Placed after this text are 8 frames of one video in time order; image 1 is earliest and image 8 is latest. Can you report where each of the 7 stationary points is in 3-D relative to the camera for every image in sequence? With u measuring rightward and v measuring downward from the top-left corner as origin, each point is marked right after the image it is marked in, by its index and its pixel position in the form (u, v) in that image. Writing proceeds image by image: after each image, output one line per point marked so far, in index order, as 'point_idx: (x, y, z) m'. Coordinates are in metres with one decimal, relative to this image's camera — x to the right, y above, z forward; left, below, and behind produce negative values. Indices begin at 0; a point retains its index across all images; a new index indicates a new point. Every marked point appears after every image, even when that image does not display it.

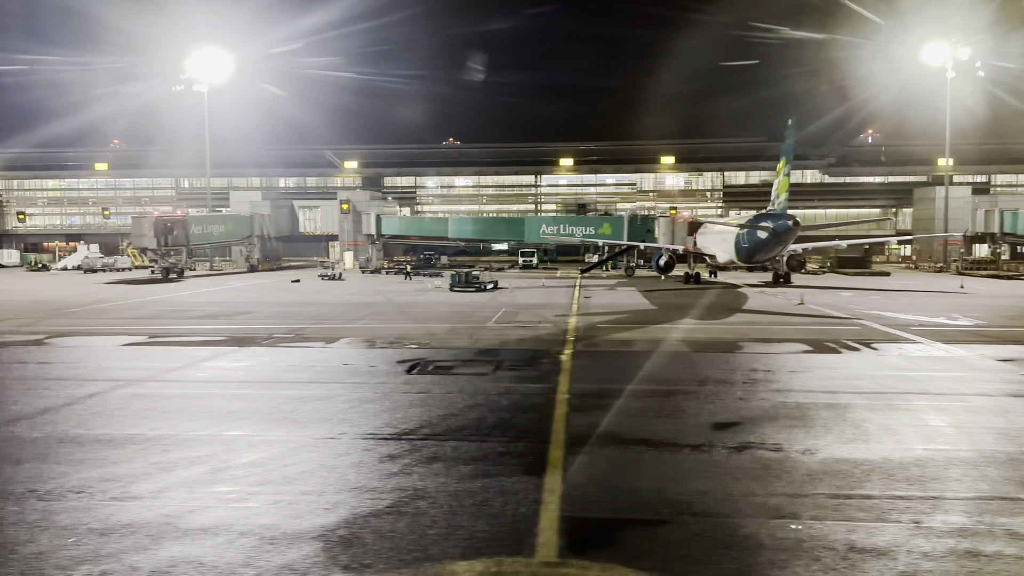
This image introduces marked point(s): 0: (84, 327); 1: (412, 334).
0: (-13.1, -1.2, +19.5) m
1: (-2.9, -1.3, +18.2) m
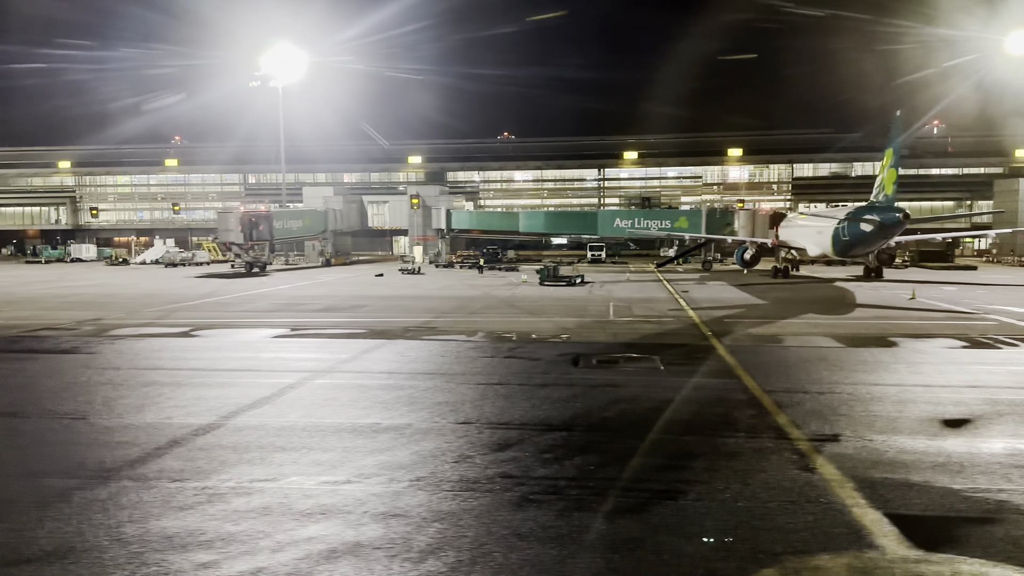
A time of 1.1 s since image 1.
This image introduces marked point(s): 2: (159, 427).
0: (-9.2, -1.0, +19.9) m
1: (+1.0, -1.1, +18.1) m
2: (-5.3, -2.1, +9.2) m
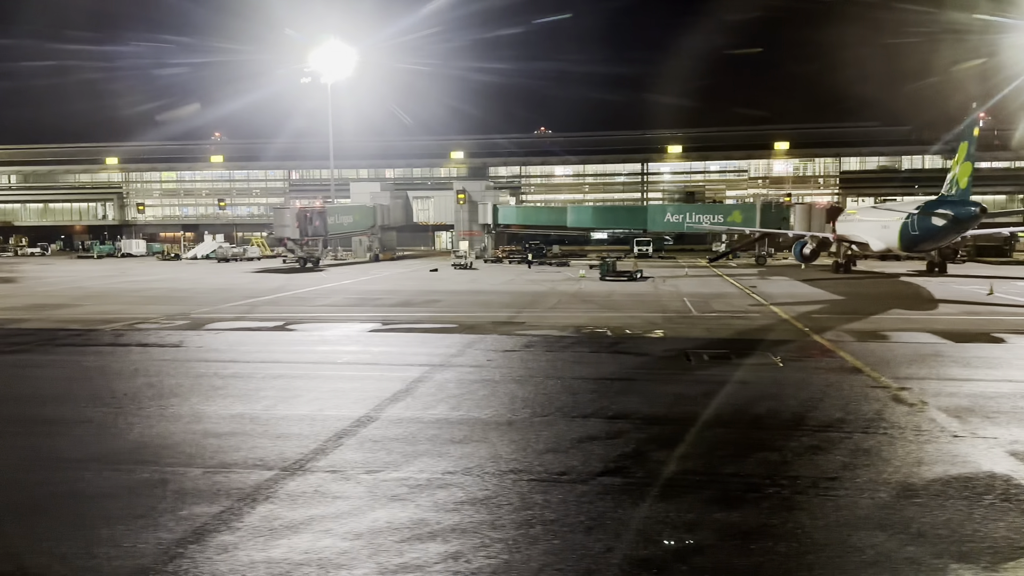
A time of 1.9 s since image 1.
0: (-6.6, -0.8, +20.2) m
1: (+3.6, -1.0, +18.1) m
2: (-3.0, -2.0, +9.3) m
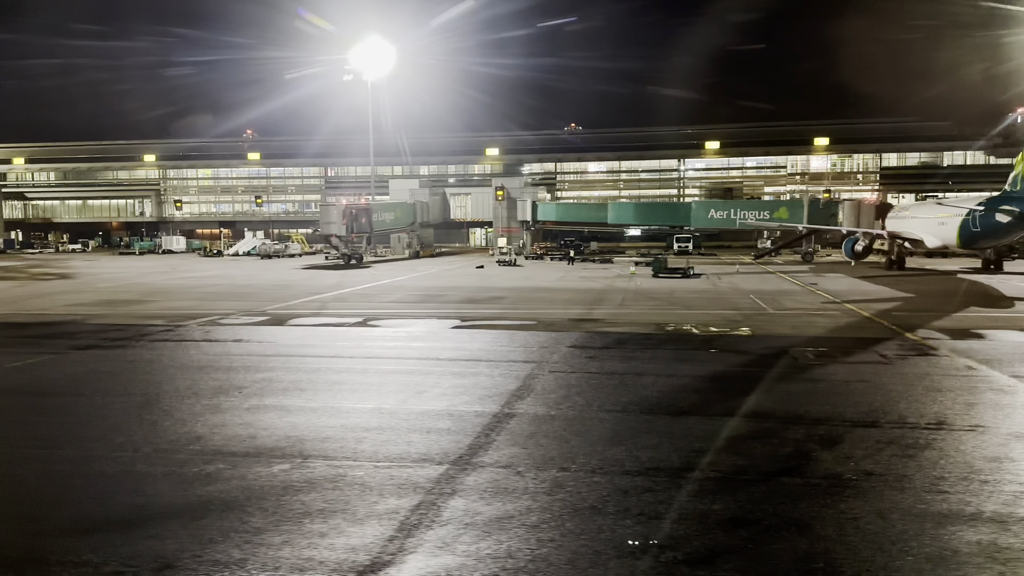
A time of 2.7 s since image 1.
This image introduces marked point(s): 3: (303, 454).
0: (-4.3, -0.7, +20.3) m
1: (+5.8, -0.9, +17.9) m
2: (-0.9, -1.9, +9.3) m
3: (-2.6, -2.1, +7.7) m
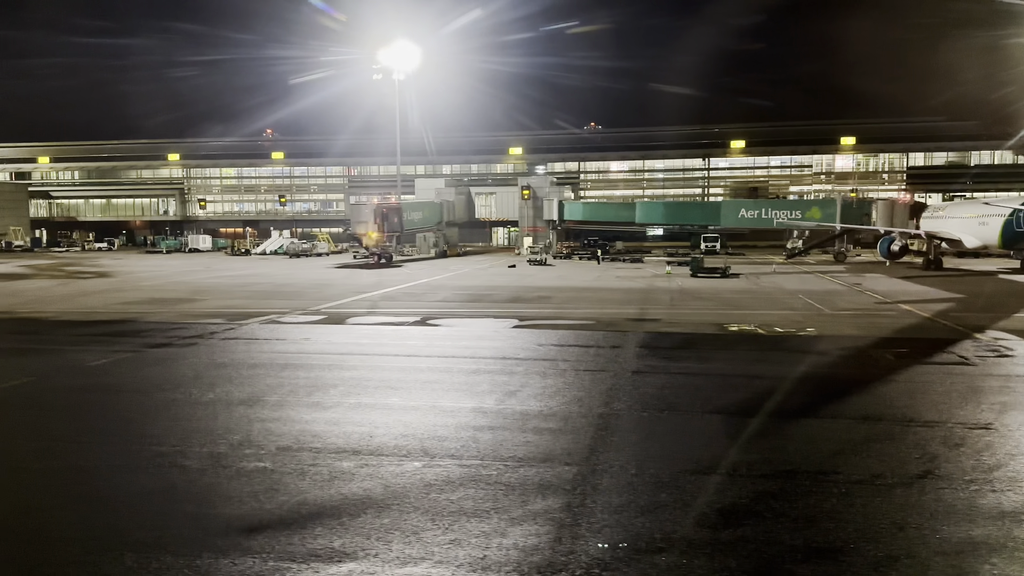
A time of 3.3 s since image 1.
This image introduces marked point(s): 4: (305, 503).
0: (-2.6, -0.7, +20.3) m
1: (+7.5, -0.9, +17.8) m
2: (+0.7, -1.9, +9.3) m
3: (-1.1, -2.1, +7.7) m
4: (-2.1, -2.2, +6.4) m
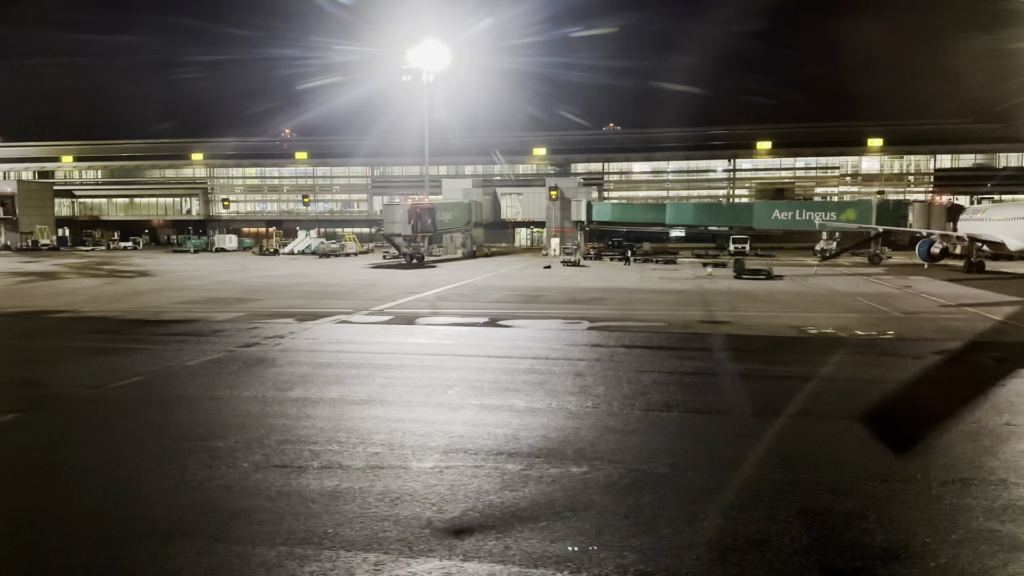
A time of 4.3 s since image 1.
0: (-0.6, -0.7, +20.2) m
1: (+9.5, -0.9, +17.7) m
2: (+2.6, -1.9, +9.2) m
3: (+0.8, -2.1, +7.7) m
4: (-0.2, -2.2, +6.3) m
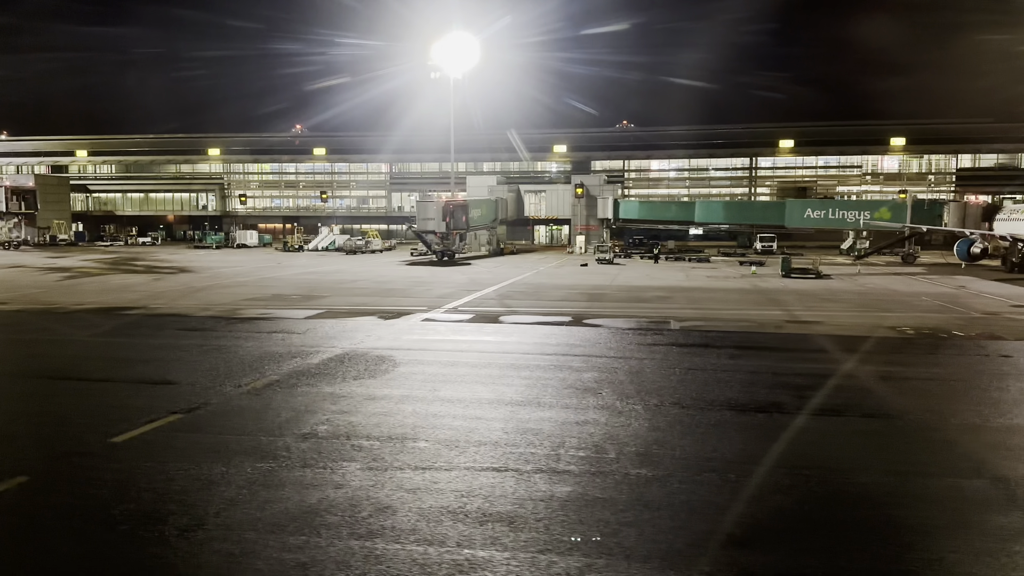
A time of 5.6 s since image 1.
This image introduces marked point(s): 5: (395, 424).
0: (+1.8, -0.6, +20.1) m
1: (+11.9, -0.9, +17.6) m
2: (+5.0, -1.9, +9.1) m
3: (+3.3, -2.1, +7.5) m
4: (+2.3, -2.2, +6.2) m
5: (-1.6, -1.8, +8.5) m
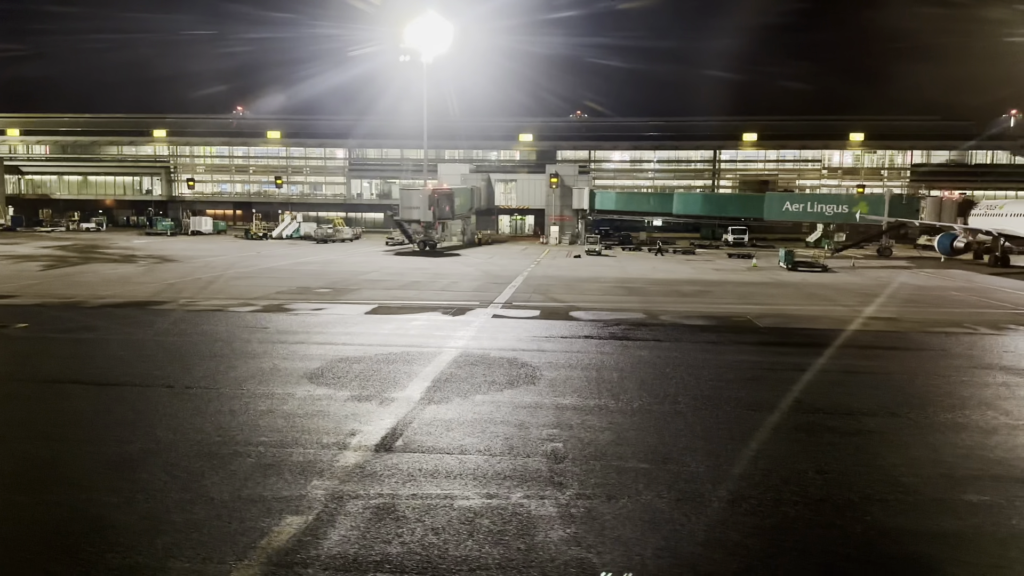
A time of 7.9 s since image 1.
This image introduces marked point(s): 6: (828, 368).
0: (+3.5, -0.5, +19.6) m
1: (+13.8, -0.8, +18.3) m
2: (+7.9, -1.9, +9.1) m
3: (+6.4, -2.1, +7.3) m
4: (+5.5, -2.3, +5.9) m
5: (+1.4, -1.9, +7.7) m
6: (+6.7, -1.5, +11.9) m
